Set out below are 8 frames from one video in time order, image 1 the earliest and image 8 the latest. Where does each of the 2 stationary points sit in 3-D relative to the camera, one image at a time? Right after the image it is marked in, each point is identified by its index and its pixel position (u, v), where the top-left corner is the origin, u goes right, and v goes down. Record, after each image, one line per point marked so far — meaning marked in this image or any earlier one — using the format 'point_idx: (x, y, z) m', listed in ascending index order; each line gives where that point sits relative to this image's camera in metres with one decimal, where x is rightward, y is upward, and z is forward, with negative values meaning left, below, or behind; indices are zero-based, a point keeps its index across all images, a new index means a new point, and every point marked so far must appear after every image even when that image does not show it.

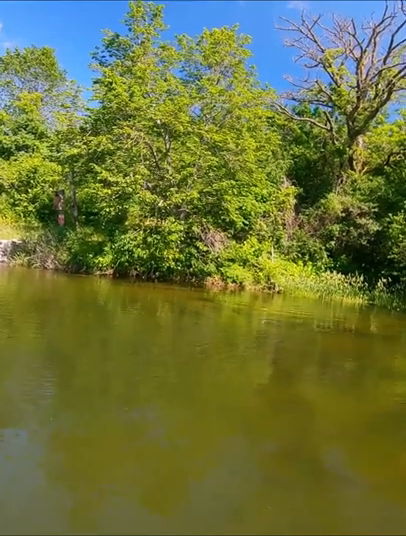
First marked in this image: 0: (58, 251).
0: (-5.3, +0.7, +17.4) m
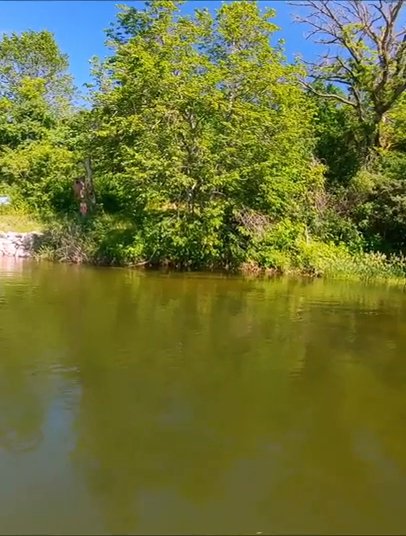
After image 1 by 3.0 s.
0: (-4.2, +0.9, +16.5) m
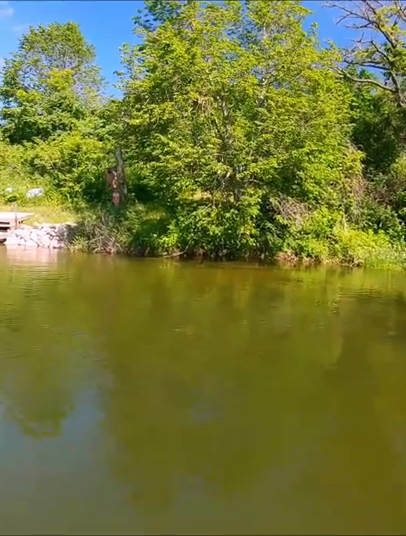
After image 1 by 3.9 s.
0: (-3.0, +1.3, +16.3) m
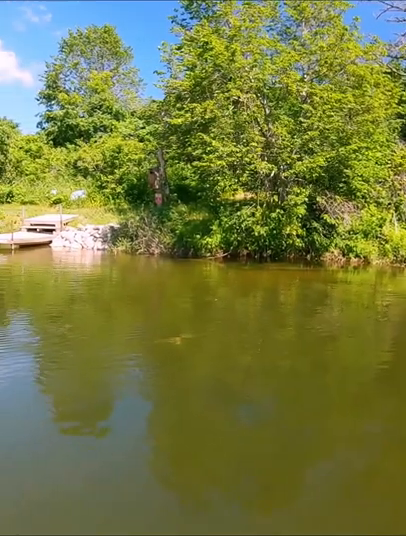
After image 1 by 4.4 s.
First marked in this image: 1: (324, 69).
0: (-1.5, +1.2, +16.3) m
1: (+4.4, +7.2, +16.0) m
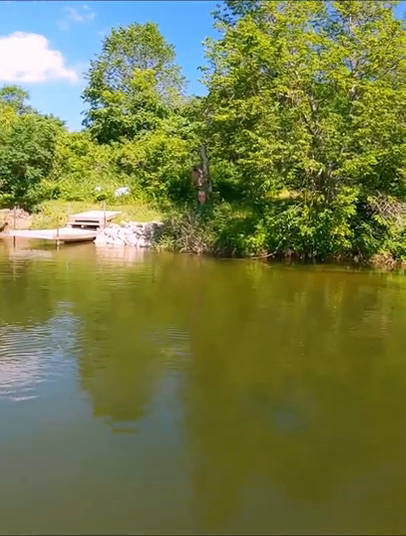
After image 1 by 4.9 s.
0: (+0.1, +1.3, +16.1) m
1: (+6.0, +7.1, +15.4) m
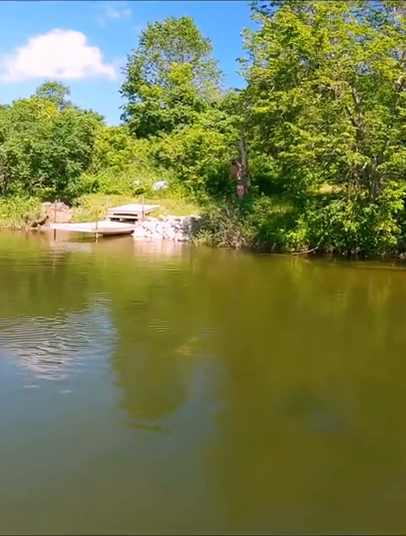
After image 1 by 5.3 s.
0: (+1.4, +1.5, +15.9) m
1: (+7.4, +7.2, +14.7) m
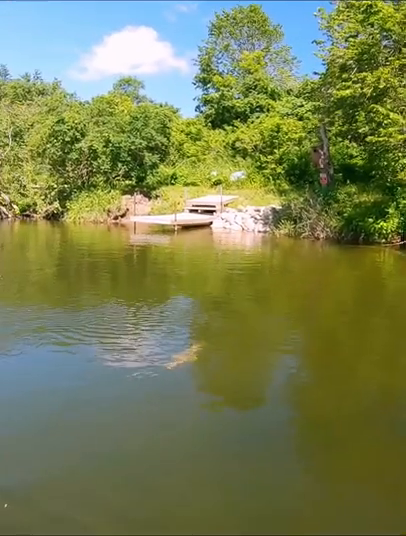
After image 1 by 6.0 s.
0: (+4.1, +1.7, +15.2) m
1: (+9.9, +7.4, +13.2) m
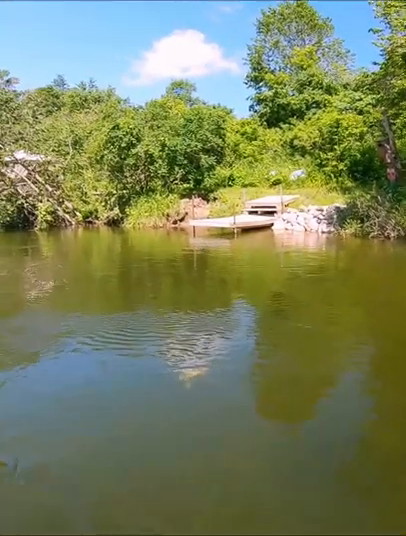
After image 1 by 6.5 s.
0: (+6.1, +1.7, +14.4) m
1: (+11.5, +7.5, +11.9) m
